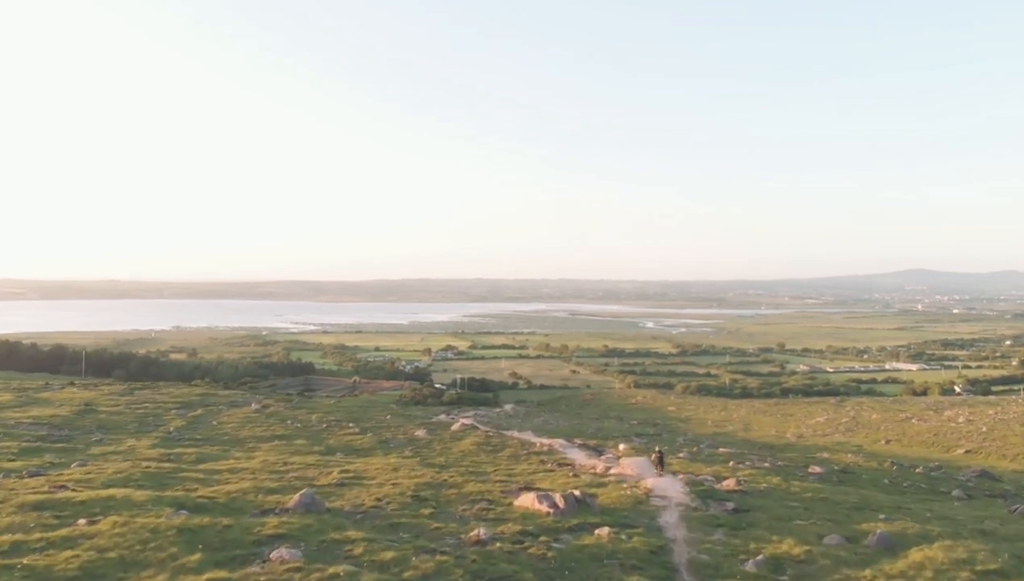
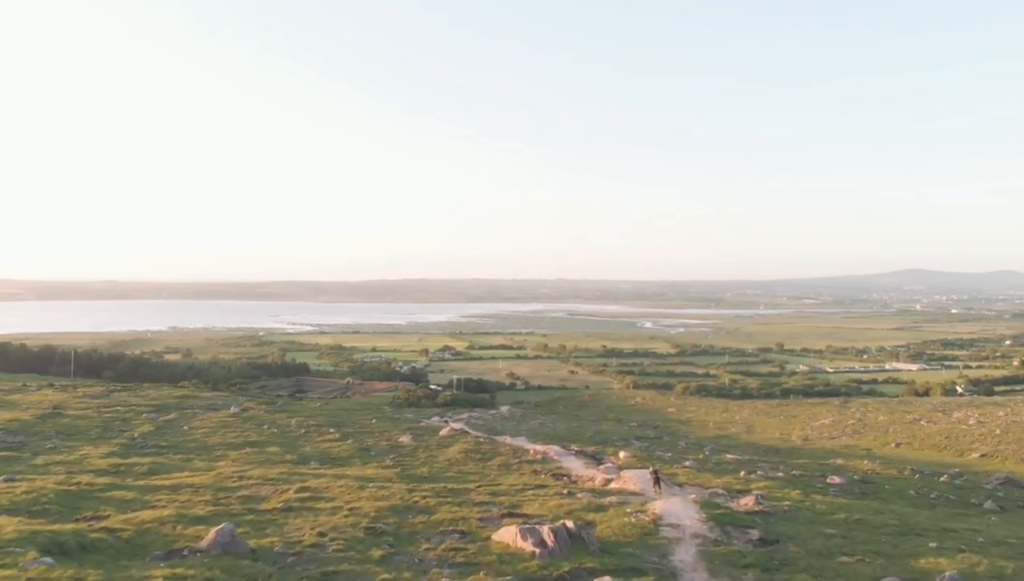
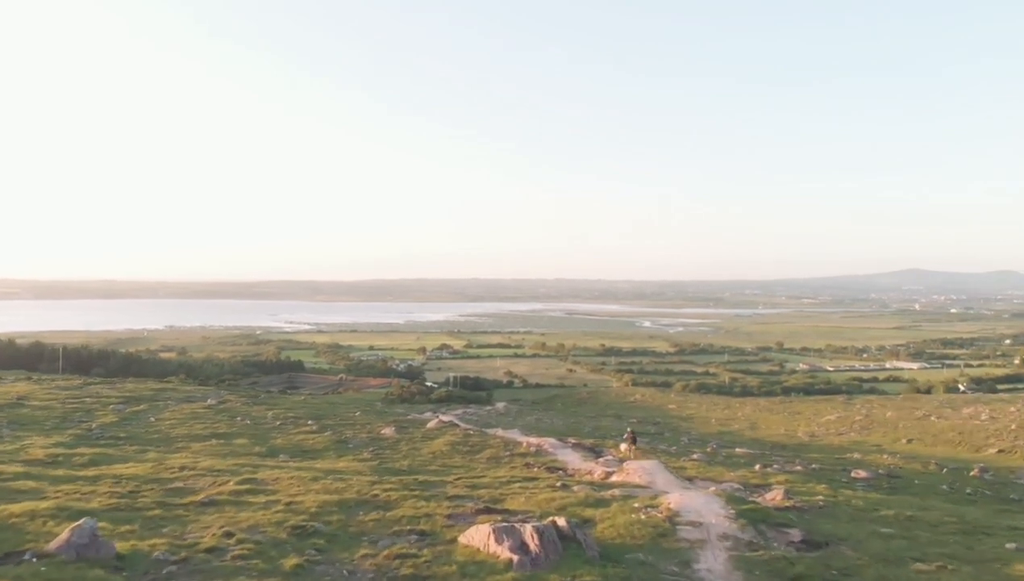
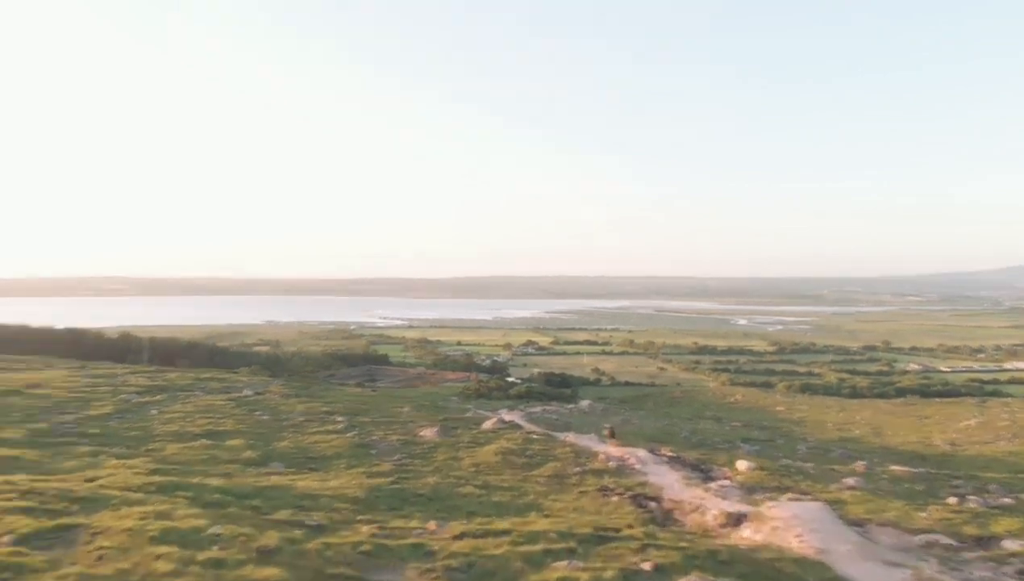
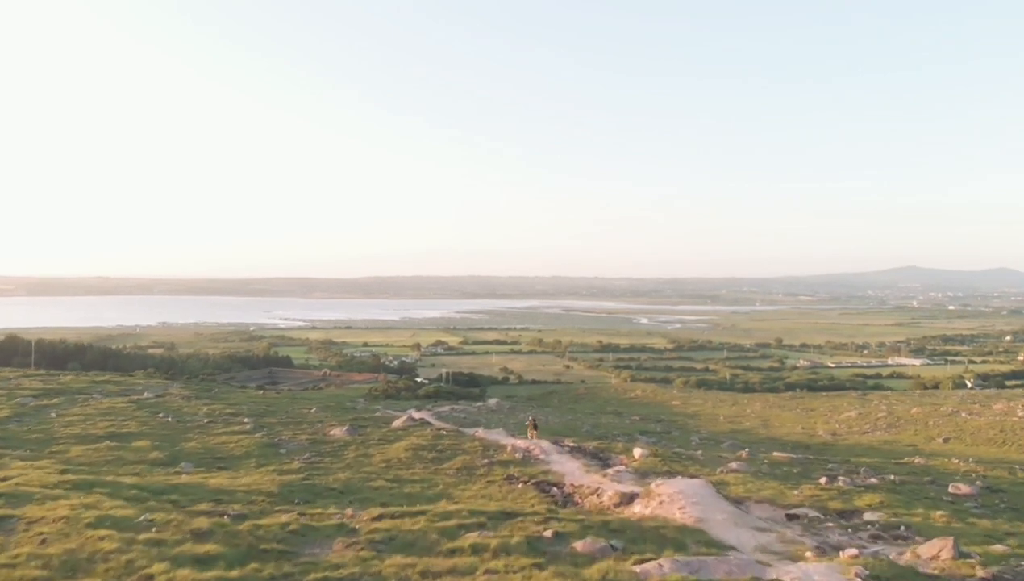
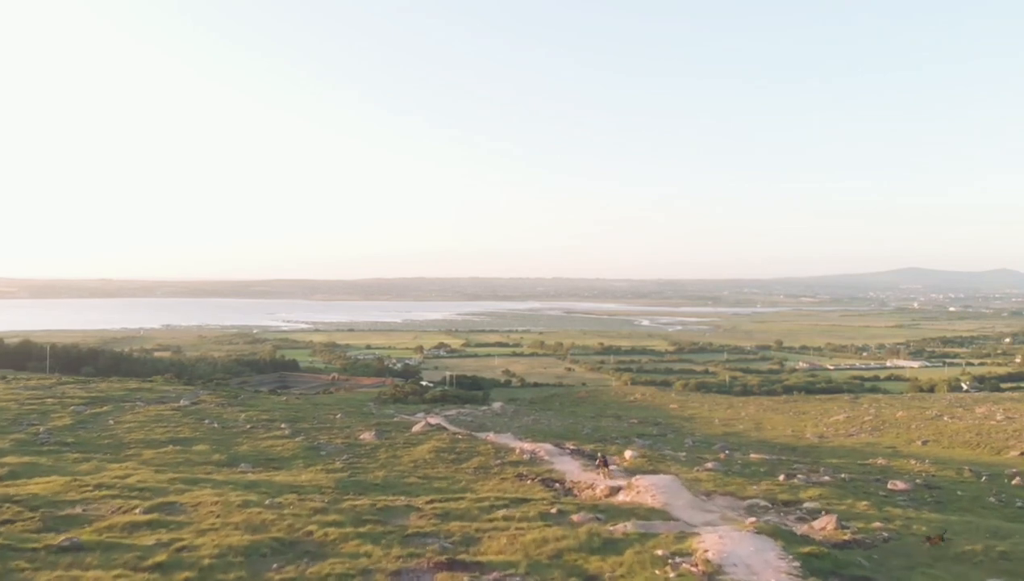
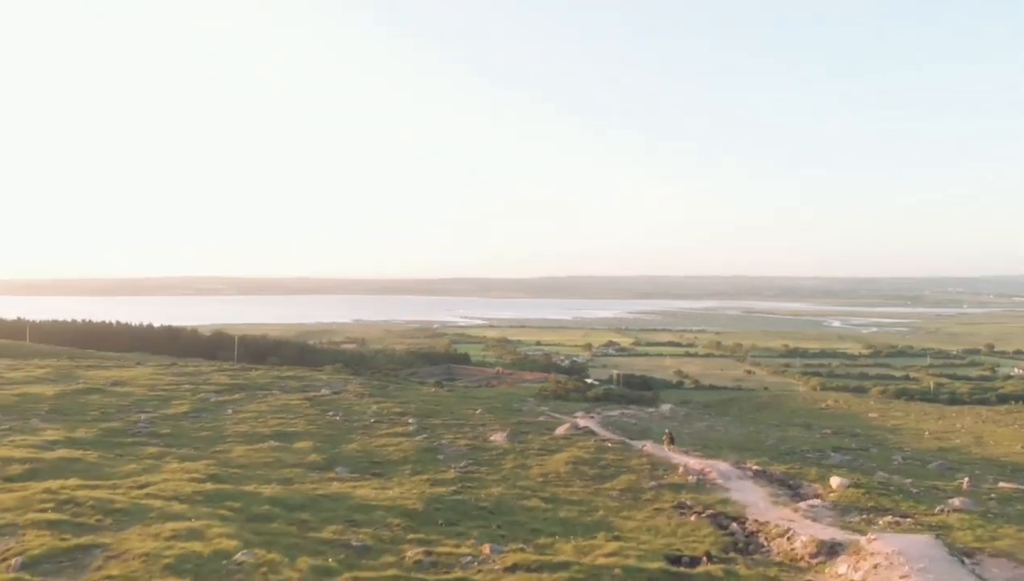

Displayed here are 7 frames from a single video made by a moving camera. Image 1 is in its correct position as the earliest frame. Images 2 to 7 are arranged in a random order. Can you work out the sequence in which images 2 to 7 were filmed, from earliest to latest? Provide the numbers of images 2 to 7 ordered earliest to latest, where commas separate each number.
2, 3, 6, 5, 4, 7
